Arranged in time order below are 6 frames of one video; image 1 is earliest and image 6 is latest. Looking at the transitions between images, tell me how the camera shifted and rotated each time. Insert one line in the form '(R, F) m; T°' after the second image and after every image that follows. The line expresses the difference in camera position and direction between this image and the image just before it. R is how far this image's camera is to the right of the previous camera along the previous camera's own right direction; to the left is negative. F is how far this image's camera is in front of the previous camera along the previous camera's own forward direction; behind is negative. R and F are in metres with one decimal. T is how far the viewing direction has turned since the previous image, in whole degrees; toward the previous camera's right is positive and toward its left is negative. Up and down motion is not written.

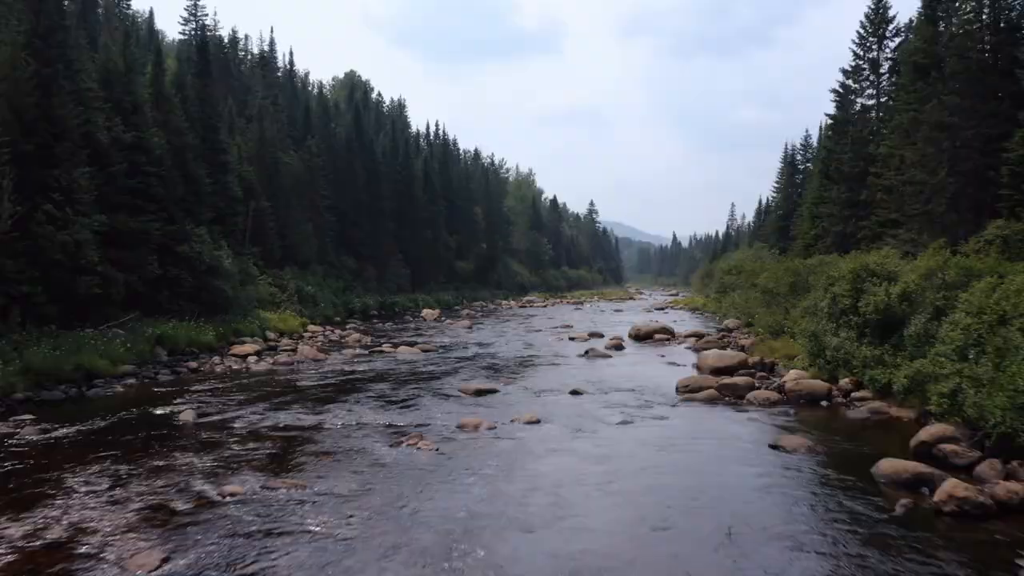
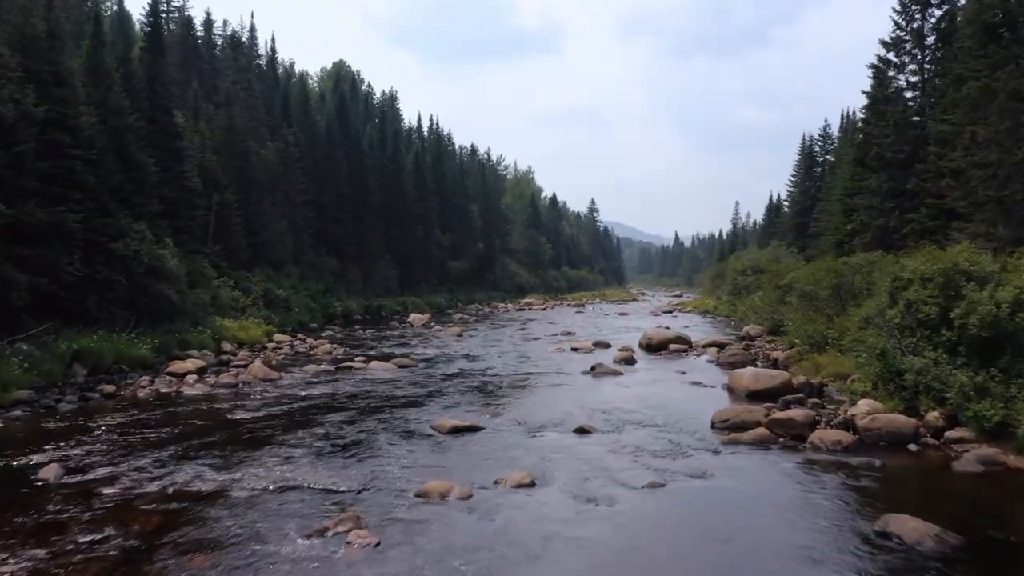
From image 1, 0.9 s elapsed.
(+0.2, +4.5) m; 0°
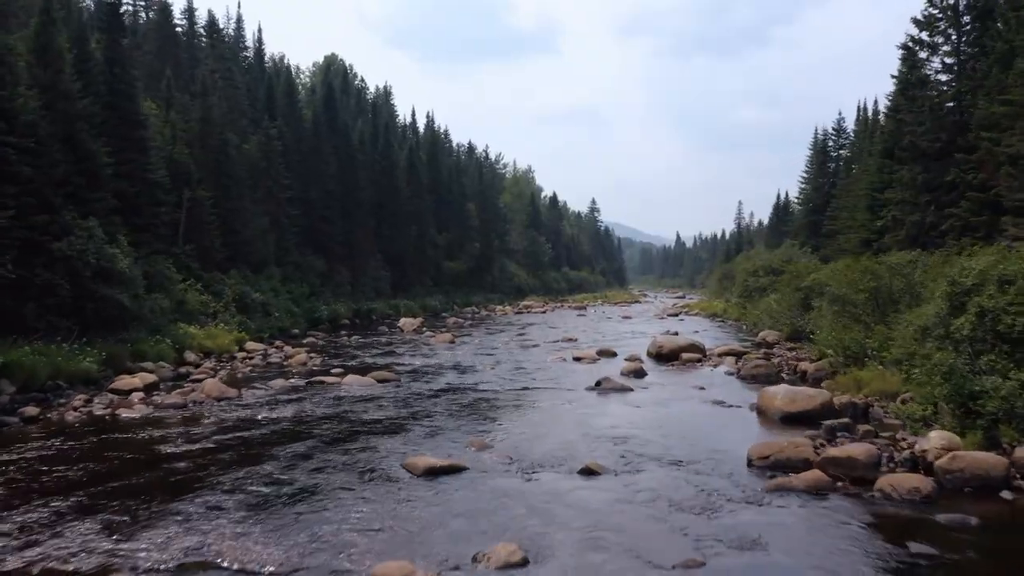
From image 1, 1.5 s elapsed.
(+0.1, +2.9) m; 0°
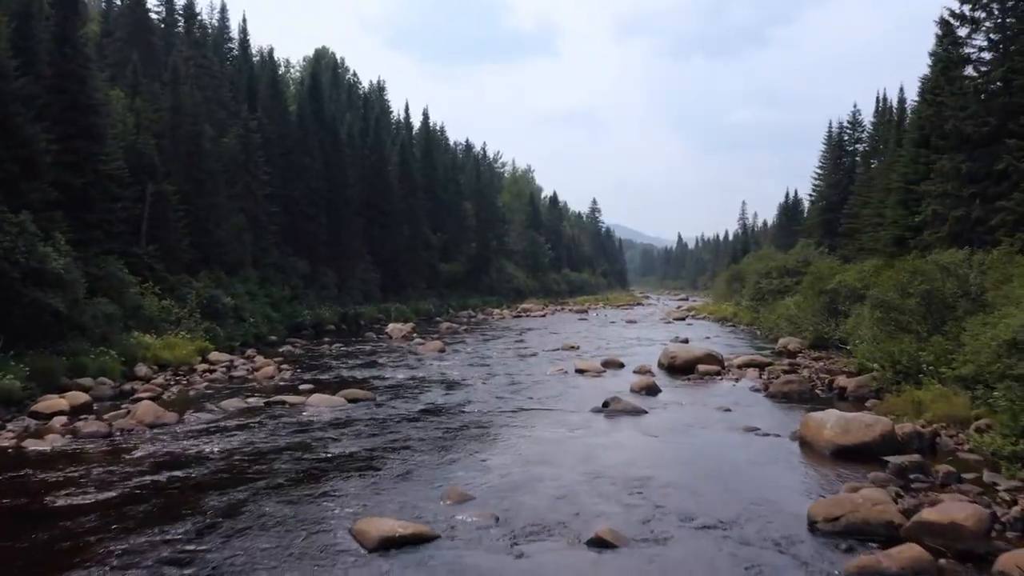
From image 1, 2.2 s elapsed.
(+0.2, +3.0) m; 0°
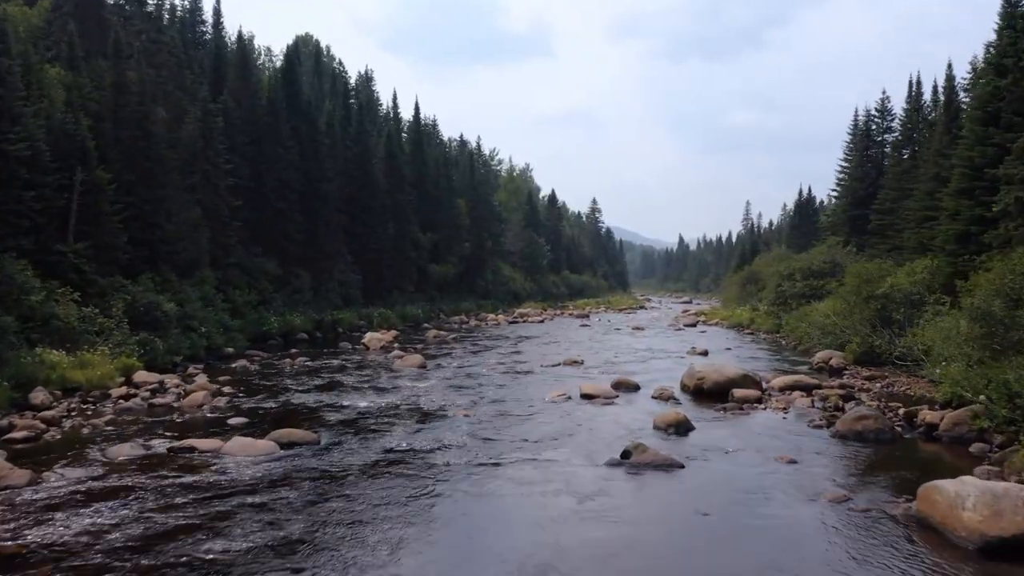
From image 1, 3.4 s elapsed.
(+0.2, +4.6) m; 0°
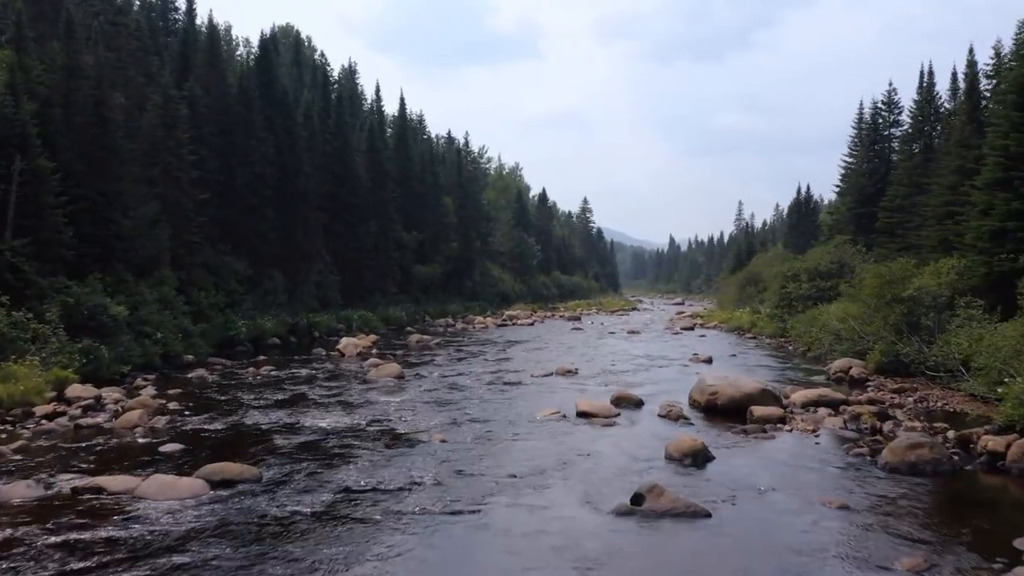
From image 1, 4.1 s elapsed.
(+0.1, +2.5) m; +1°
